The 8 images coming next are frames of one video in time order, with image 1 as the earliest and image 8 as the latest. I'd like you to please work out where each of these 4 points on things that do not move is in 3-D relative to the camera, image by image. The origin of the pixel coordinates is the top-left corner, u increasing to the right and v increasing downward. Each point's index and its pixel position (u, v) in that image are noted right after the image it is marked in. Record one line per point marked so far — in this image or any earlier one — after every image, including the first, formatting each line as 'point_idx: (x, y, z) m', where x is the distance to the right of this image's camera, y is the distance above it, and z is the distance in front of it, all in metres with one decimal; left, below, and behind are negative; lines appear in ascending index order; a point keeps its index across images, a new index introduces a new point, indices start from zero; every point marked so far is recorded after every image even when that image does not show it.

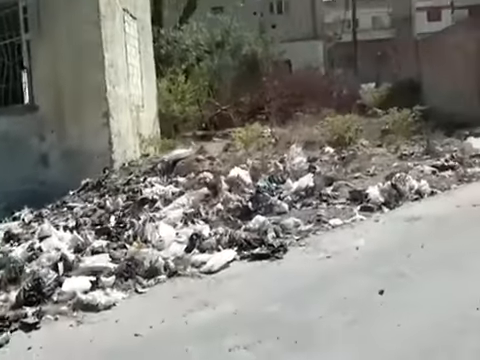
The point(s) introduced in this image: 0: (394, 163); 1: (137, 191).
0: (+2.3, +0.3, +9.2) m
1: (-1.5, -0.2, +8.9) m
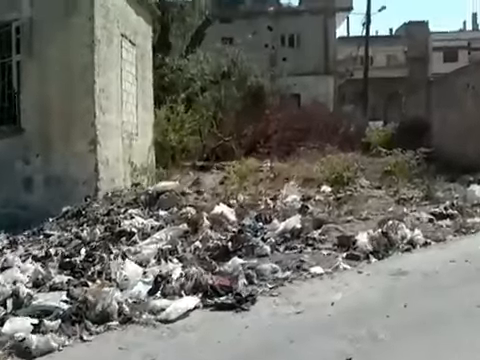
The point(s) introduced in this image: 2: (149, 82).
0: (+2.1, -0.4, +8.7) m
1: (-1.7, -0.6, +8.4) m
2: (-2.4, +2.5, +15.5) m
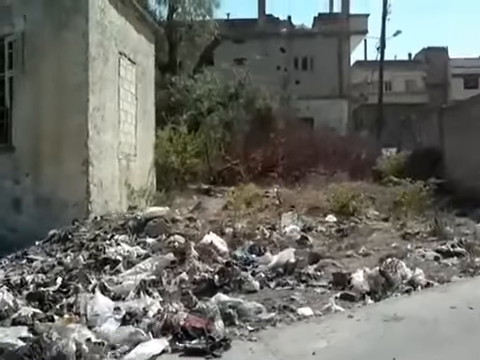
0: (+2.0, -0.8, +8.1) m
1: (-1.8, -0.9, +7.9) m
2: (-2.2, +1.9, +15.2) m
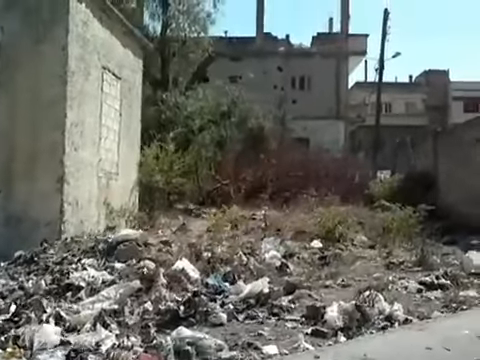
0: (+1.7, -1.2, +7.6) m
1: (-2.1, -1.1, +7.4) m
2: (-2.5, +1.5, +14.8) m
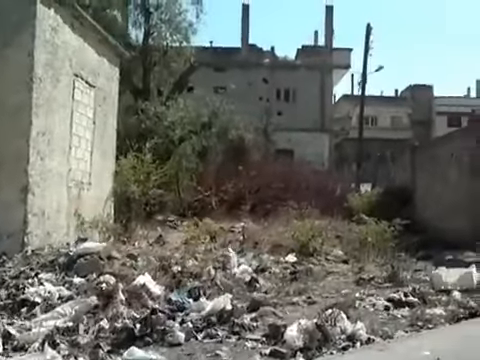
0: (+1.3, -1.3, +7.4) m
1: (-2.6, -1.3, +7.2) m
2: (-3.0, +1.2, +14.6) m
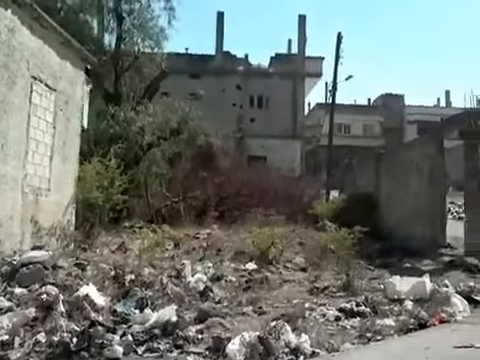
0: (+0.7, -1.4, +7.3) m
1: (-3.2, -1.3, +6.8) m
2: (-3.9, +1.1, +14.2) m
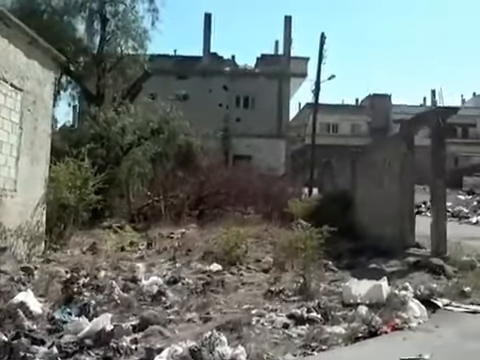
0: (+0.1, -1.4, +6.8) m
1: (-3.7, -1.3, +6.4) m
2: (-4.5, +1.1, +13.8) m
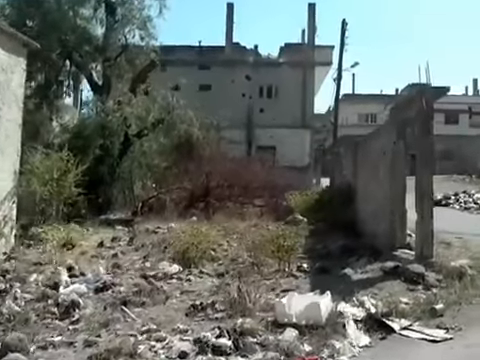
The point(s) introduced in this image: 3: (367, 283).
0: (-0.7, -1.2, +5.3) m
1: (-4.6, -1.2, +5.2) m
2: (-4.8, +1.3, +12.6) m
3: (+1.3, -1.0, +6.1) m
